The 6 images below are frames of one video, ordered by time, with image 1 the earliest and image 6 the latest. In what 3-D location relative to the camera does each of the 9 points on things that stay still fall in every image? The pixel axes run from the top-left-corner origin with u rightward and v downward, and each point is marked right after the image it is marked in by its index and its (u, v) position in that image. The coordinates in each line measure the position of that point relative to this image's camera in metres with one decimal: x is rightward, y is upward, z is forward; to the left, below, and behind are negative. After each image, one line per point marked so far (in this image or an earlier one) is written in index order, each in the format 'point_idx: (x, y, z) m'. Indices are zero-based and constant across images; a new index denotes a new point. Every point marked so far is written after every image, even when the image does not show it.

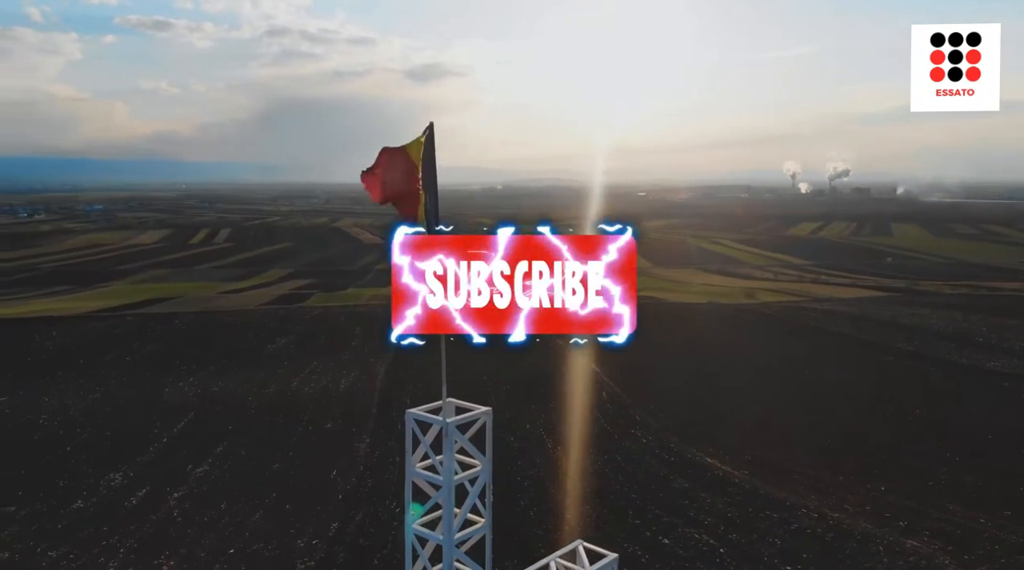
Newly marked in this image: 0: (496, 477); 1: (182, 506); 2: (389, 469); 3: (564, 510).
0: (-0.4, -4.0, +18.0) m
1: (-6.1, -4.0, +15.8) m
2: (-2.4, -3.7, +17.0) m
3: (+1.0, -4.4, +16.8) m
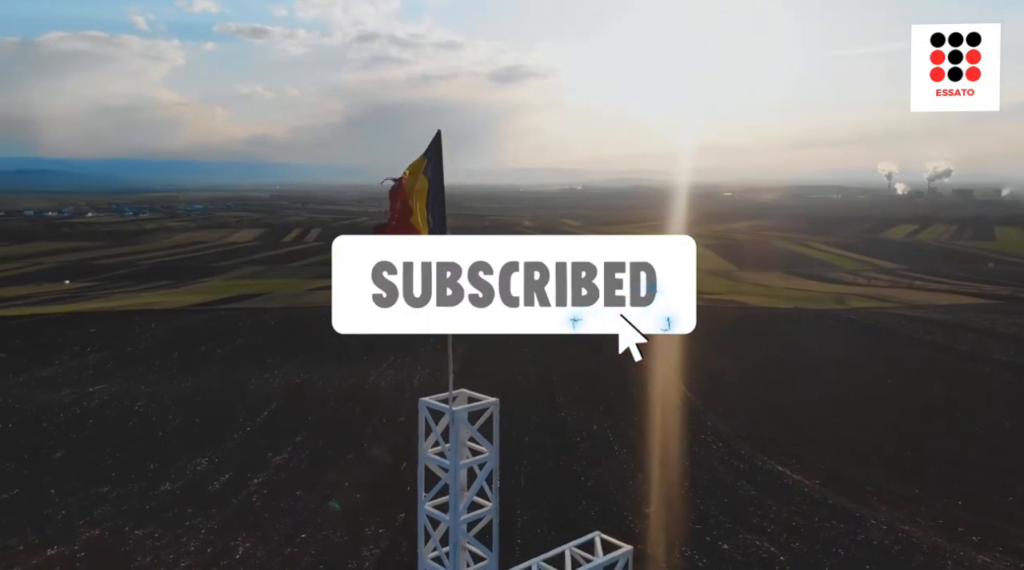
0: (+1.0, -4.1, +18.2) m
1: (-4.8, -4.0, +16.5) m
2: (-1.1, -3.7, +17.4) m
3: (+2.2, -4.4, +16.9) m
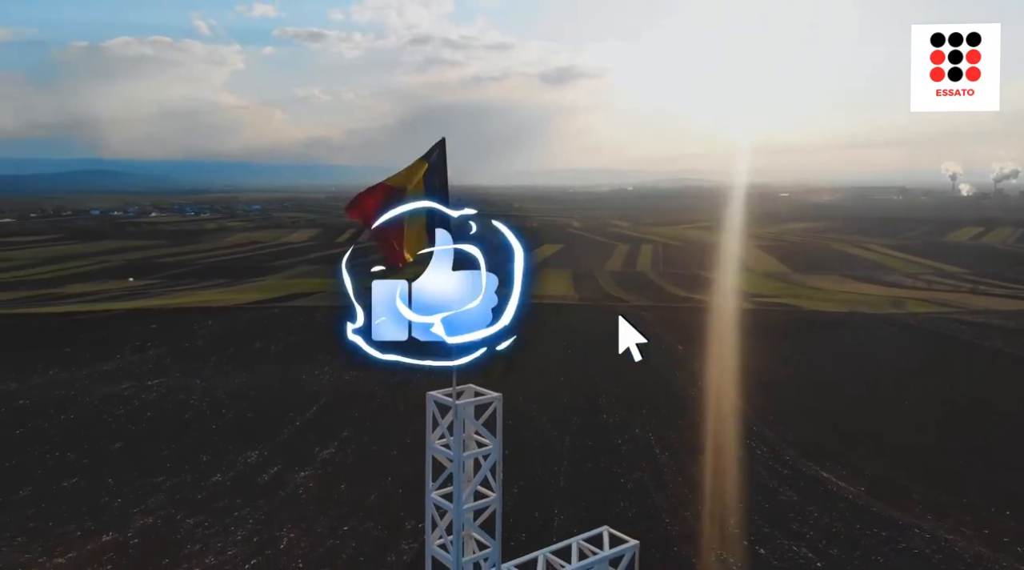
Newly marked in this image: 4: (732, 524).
0: (+1.9, -4.1, +18.3) m
1: (-4.1, -3.9, +17.0) m
2: (-0.3, -3.7, +17.7) m
3: (+3.0, -4.5, +16.9) m
4: (+4.2, -4.6, +16.7) m
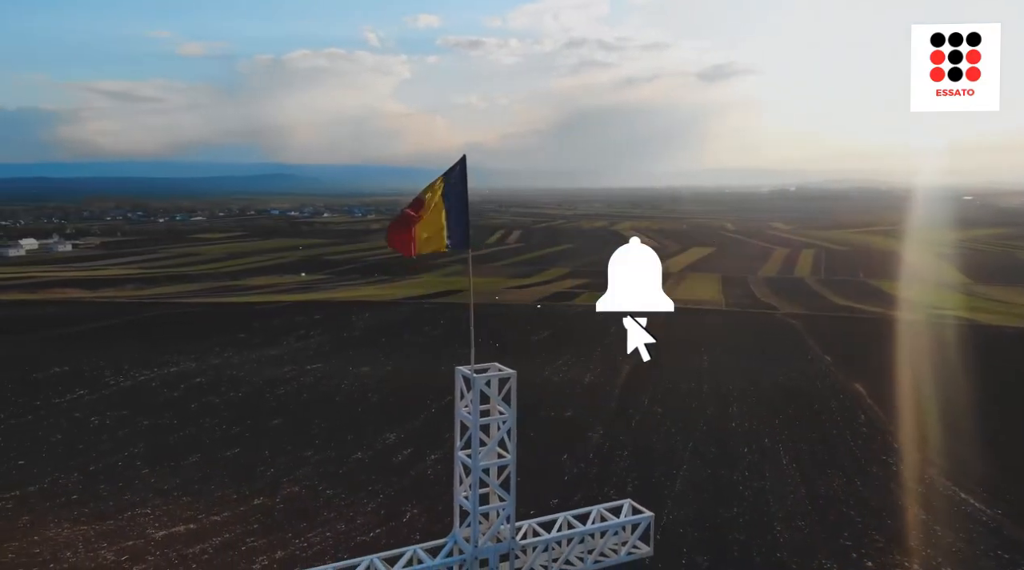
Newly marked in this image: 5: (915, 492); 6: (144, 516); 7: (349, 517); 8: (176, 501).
0: (+4.5, -4.2, +18.5) m
1: (-1.6, -3.9, +18.3) m
2: (+2.2, -3.8, +18.2) m
3: (+5.3, -4.6, +16.9) m
4: (+6.4, -4.8, +16.4) m
5: (+8.4, -4.3, +17.9) m
6: (-6.7, -4.1, +15.5) m
7: (-3.1, -4.5, +16.4) m
8: (-6.5, -4.2, +16.6) m
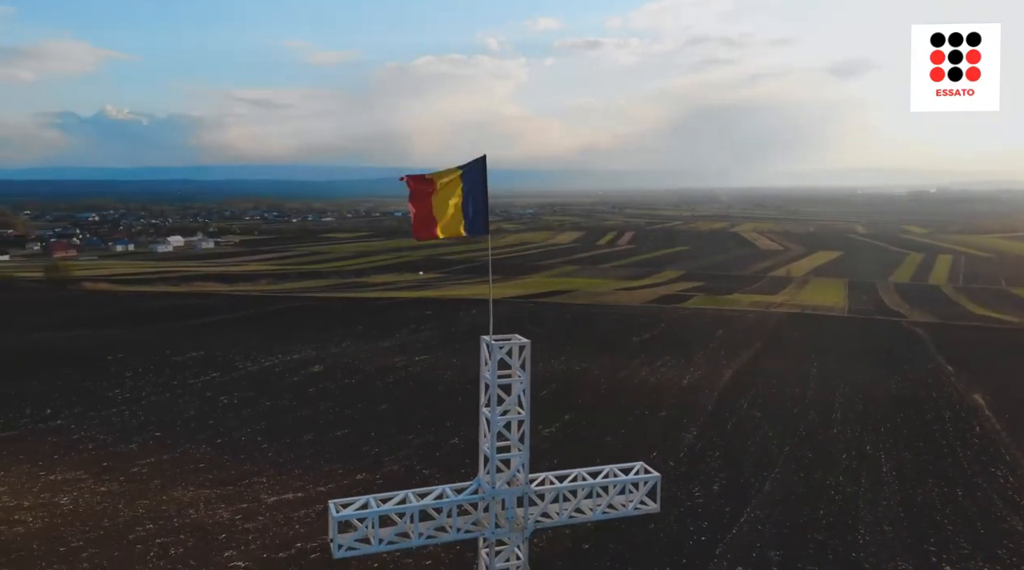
0: (+6.4, -4.2, +18.4) m
1: (+0.3, -3.8, +19.1) m
2: (+4.2, -3.7, +18.5) m
3: (+7.0, -4.6, +16.7) m
4: (+8.1, -4.8, +16.1) m
5: (+10.3, -4.4, +17.3) m
6: (-5.1, -3.9, +17.0) m
7: (-1.4, -4.4, +17.4) m
8: (-4.7, -4.0, +18.1) m
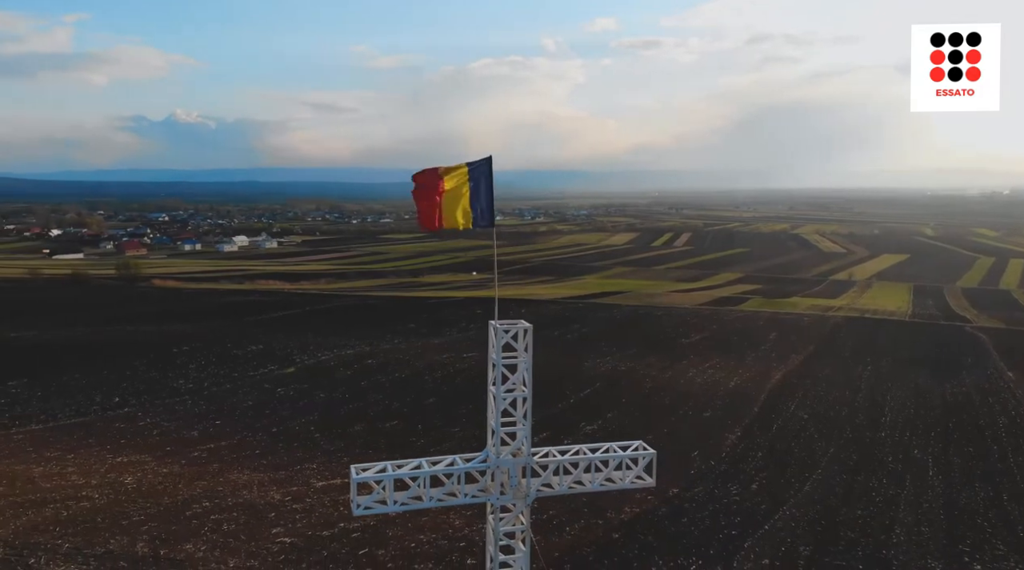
0: (+7.4, -4.2, +18.3) m
1: (+1.4, -3.8, +19.4) m
2: (+5.1, -3.7, +18.6) m
3: (+7.8, -4.6, +16.6) m
4: (+8.8, -4.8, +15.9) m
5: (+11.1, -4.4, +16.9) m
6: (-4.2, -3.8, +17.7) m
7: (-0.5, -4.3, +17.9) m
8: (-3.7, -3.9, +18.7) m
